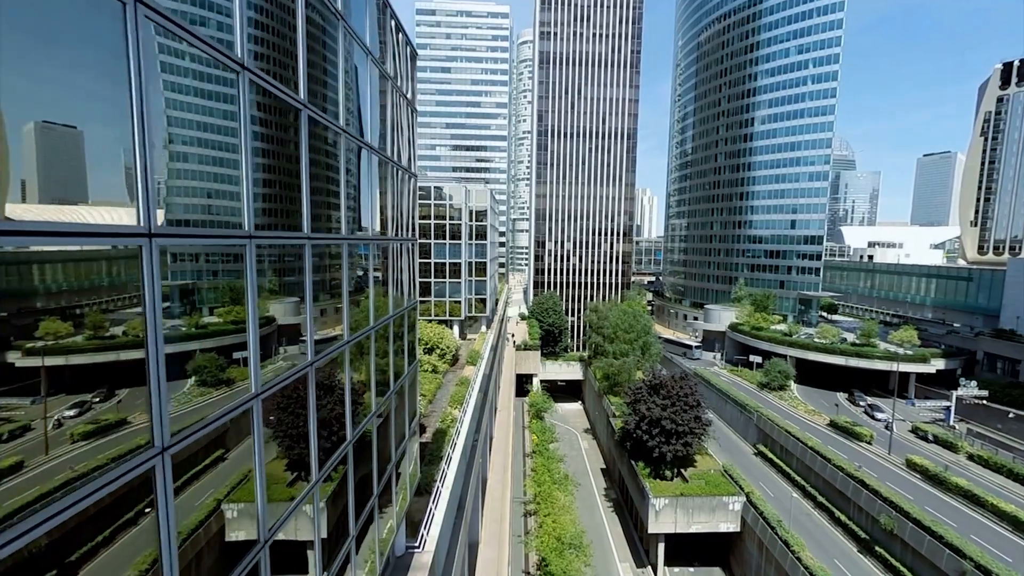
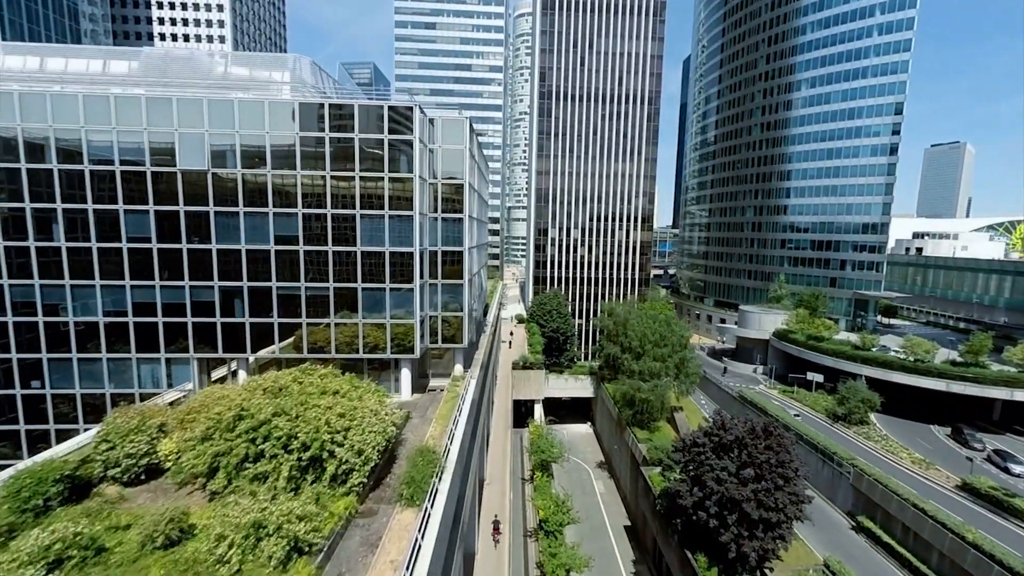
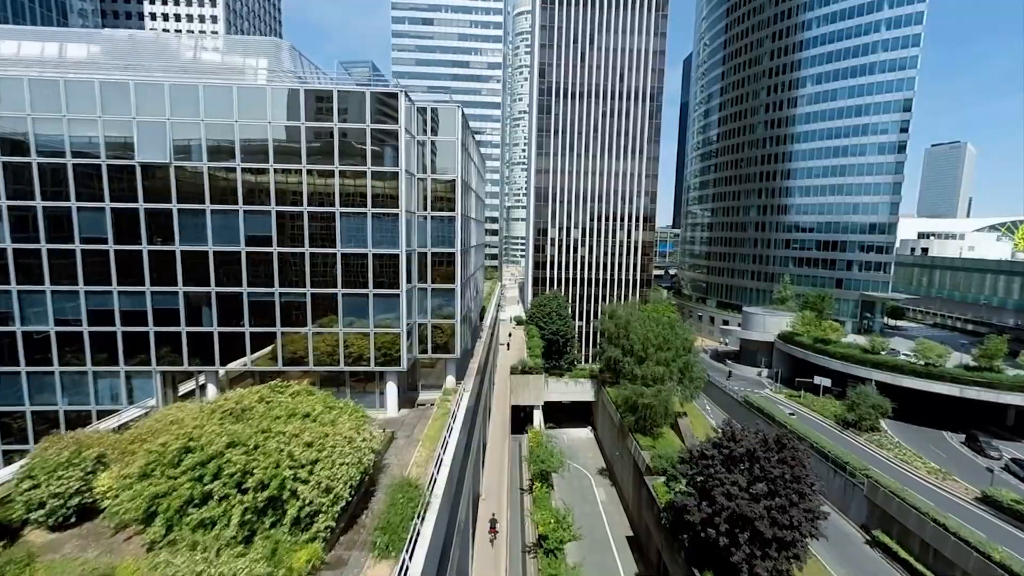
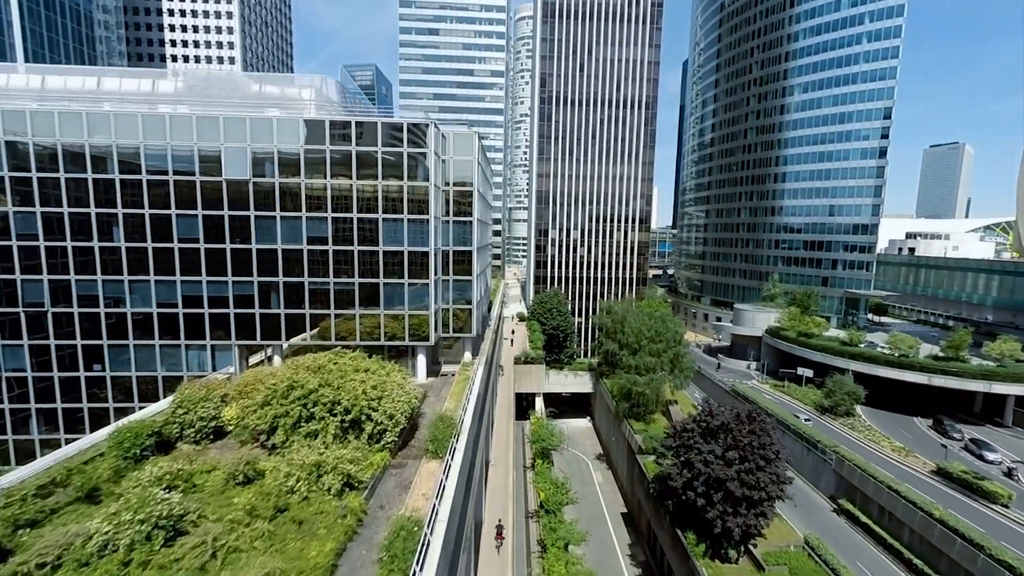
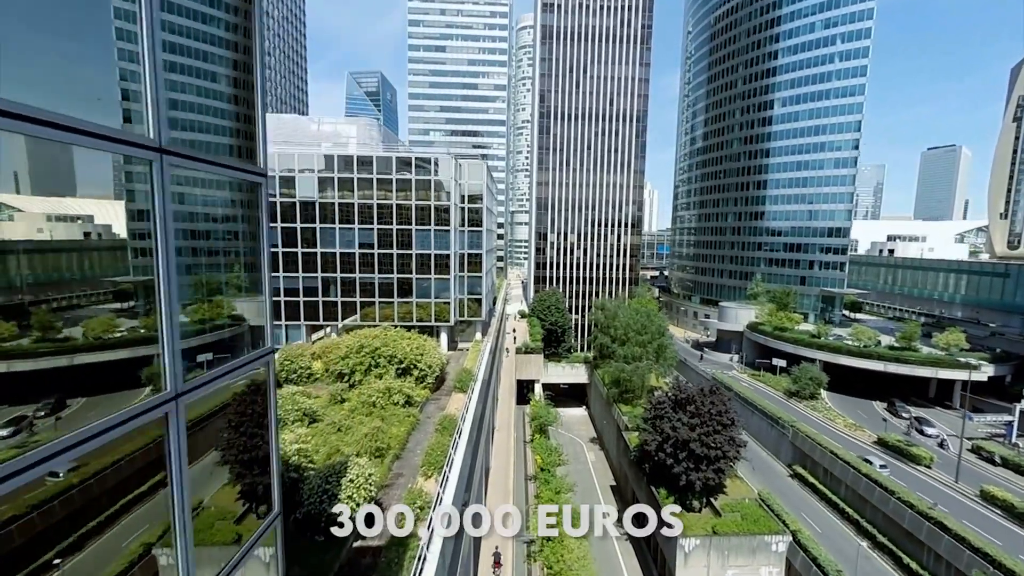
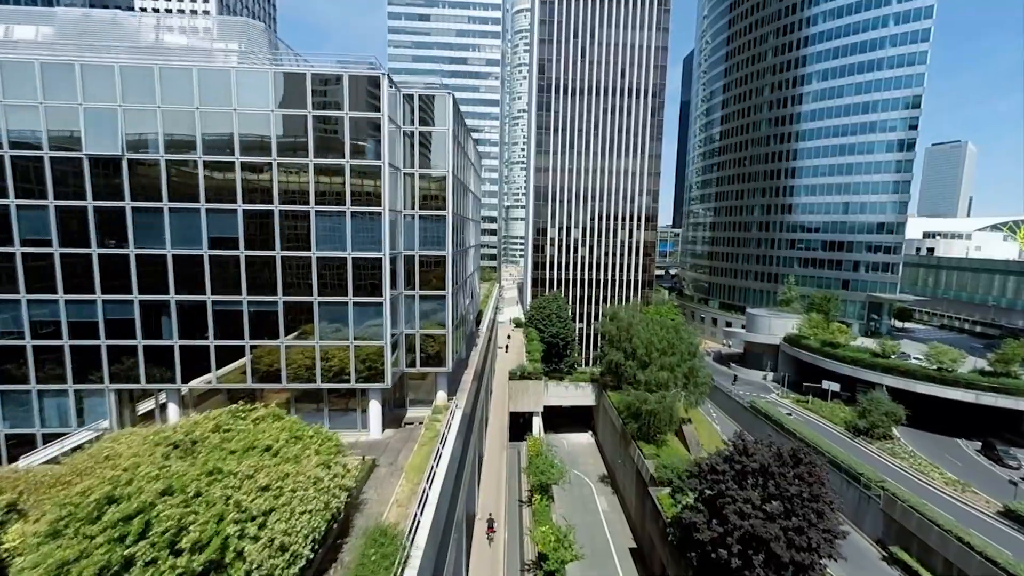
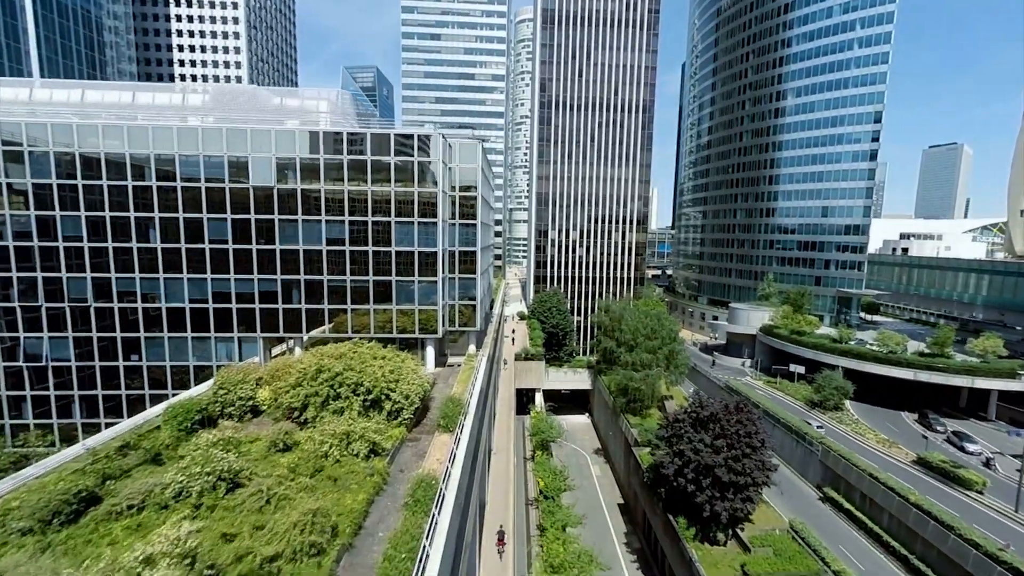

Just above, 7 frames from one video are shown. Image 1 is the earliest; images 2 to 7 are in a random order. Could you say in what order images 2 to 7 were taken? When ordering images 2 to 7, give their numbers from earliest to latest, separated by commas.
5, 7, 4, 2, 3, 6
